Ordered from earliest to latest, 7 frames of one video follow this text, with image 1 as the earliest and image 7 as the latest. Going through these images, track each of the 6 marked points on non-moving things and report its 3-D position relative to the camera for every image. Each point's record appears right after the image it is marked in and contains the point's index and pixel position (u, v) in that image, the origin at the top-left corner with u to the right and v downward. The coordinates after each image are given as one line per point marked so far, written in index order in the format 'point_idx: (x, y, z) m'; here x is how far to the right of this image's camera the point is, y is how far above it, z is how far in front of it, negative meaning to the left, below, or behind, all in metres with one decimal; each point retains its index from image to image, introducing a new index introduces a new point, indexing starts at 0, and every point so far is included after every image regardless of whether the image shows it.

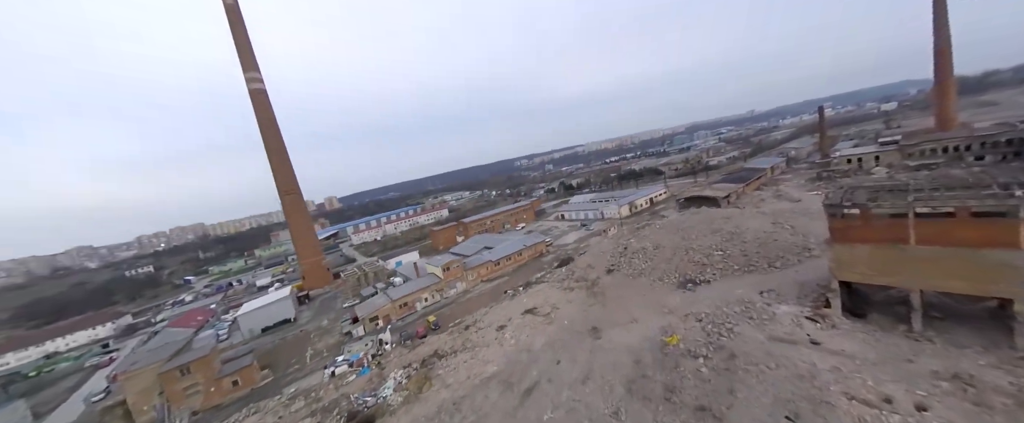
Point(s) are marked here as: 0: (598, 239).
0: (+3.5, -1.1, +11.4) m
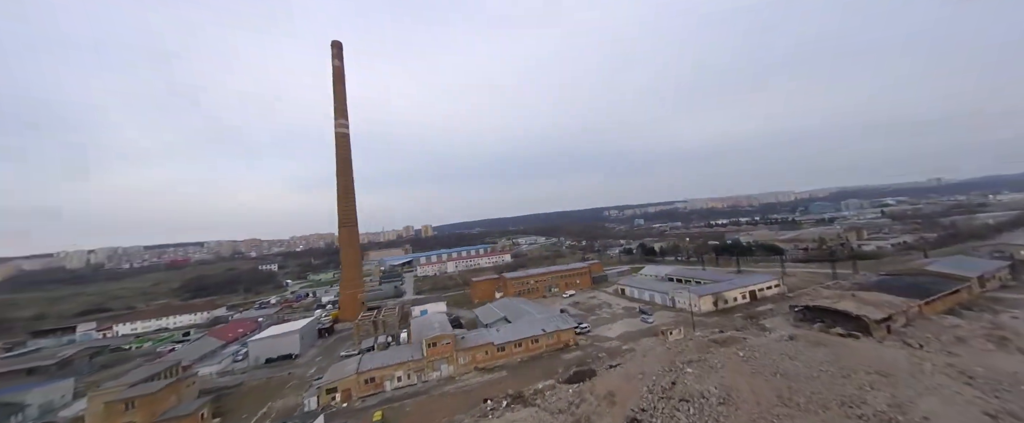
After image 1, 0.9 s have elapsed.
0: (+4.1, -3.8, +8.3) m
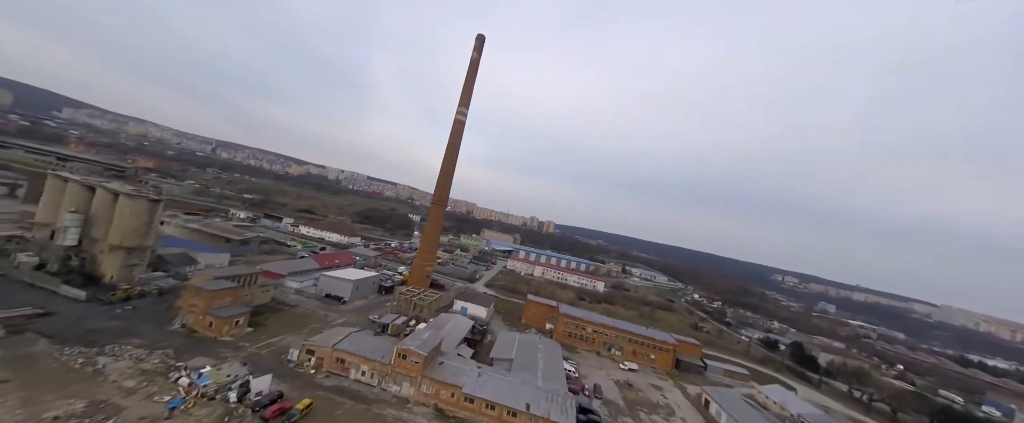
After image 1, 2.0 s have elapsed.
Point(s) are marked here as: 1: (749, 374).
0: (+3.0, -5.7, +5.1) m
1: (+12.2, -8.4, +14.6) m
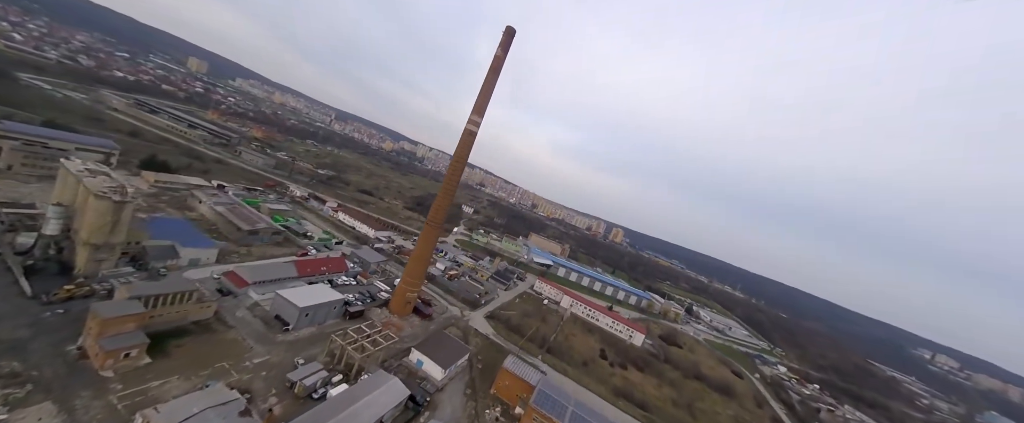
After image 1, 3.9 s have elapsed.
0: (-0.7, -8.0, +2.3) m
1: (+10.0, -12.2, +9.4) m
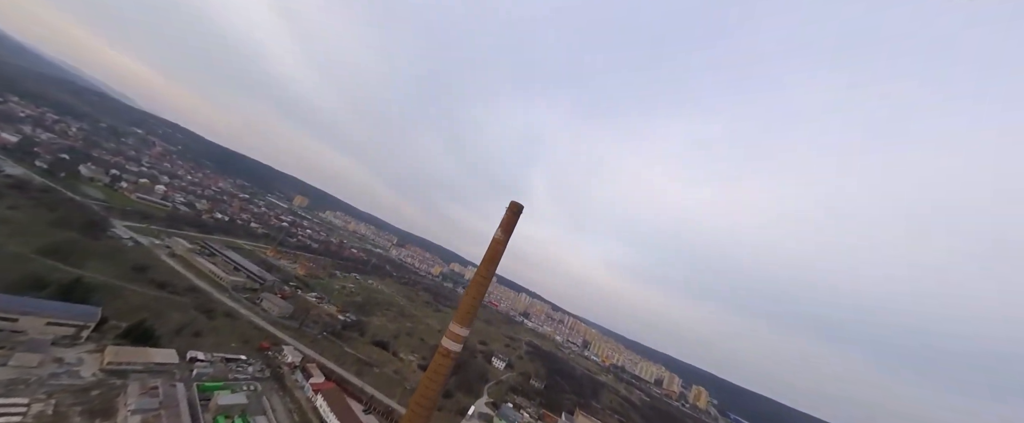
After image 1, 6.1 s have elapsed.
0: (-3.4, -11.0, -5.8) m
1: (+7.8, -18.0, -3.0) m
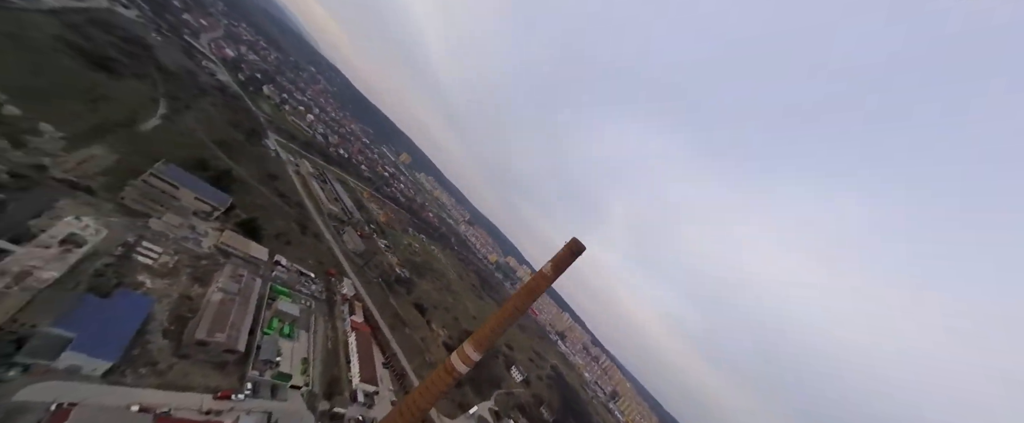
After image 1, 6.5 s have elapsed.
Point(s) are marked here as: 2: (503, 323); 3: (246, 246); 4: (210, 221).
0: (-8.4, -9.4, -5.8) m
1: (+0.3, -19.7, -5.7) m
2: (+0.2, -3.6, +8.5) m
3: (-16.2, -2.0, +17.2) m
4: (-18.0, -0.5, +17.0) m
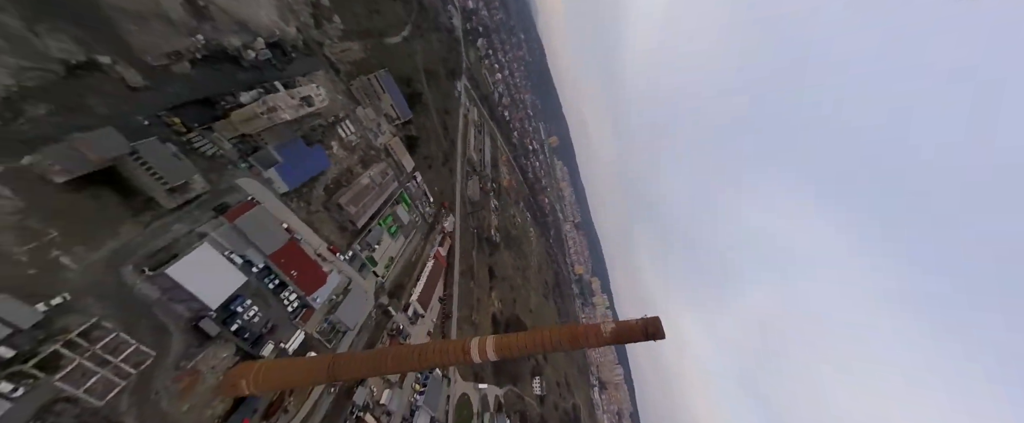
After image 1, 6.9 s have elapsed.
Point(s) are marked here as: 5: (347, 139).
0: (-14.0, -3.7, -2.1) m
1: (-12.0, -16.9, -4.0) m
2: (+0.9, -4.3, +7.4) m
3: (-8.1, +4.4, +21.2) m
4: (-8.9, +6.6, +21.5) m
5: (-9.9, +4.5, +17.3) m
